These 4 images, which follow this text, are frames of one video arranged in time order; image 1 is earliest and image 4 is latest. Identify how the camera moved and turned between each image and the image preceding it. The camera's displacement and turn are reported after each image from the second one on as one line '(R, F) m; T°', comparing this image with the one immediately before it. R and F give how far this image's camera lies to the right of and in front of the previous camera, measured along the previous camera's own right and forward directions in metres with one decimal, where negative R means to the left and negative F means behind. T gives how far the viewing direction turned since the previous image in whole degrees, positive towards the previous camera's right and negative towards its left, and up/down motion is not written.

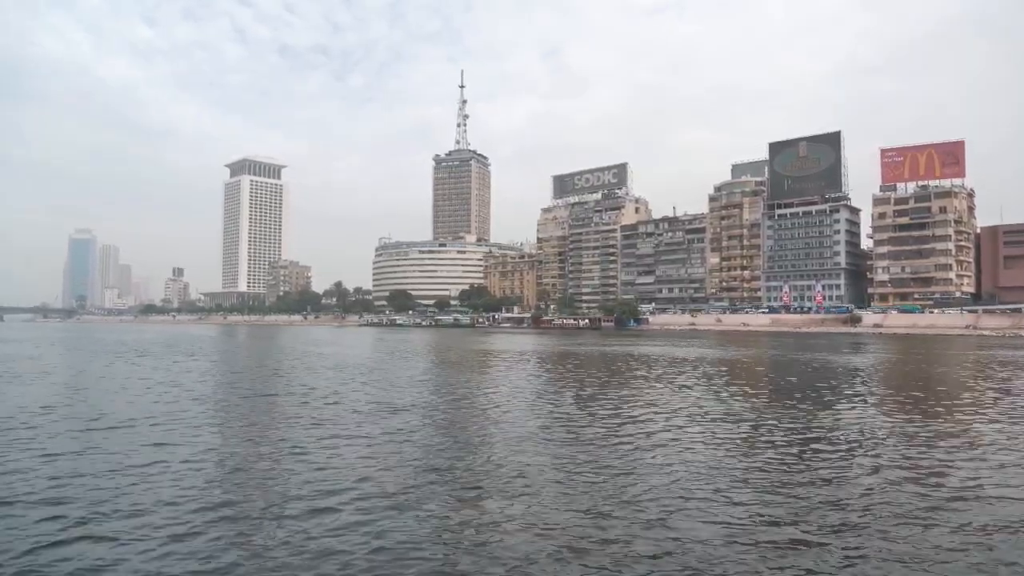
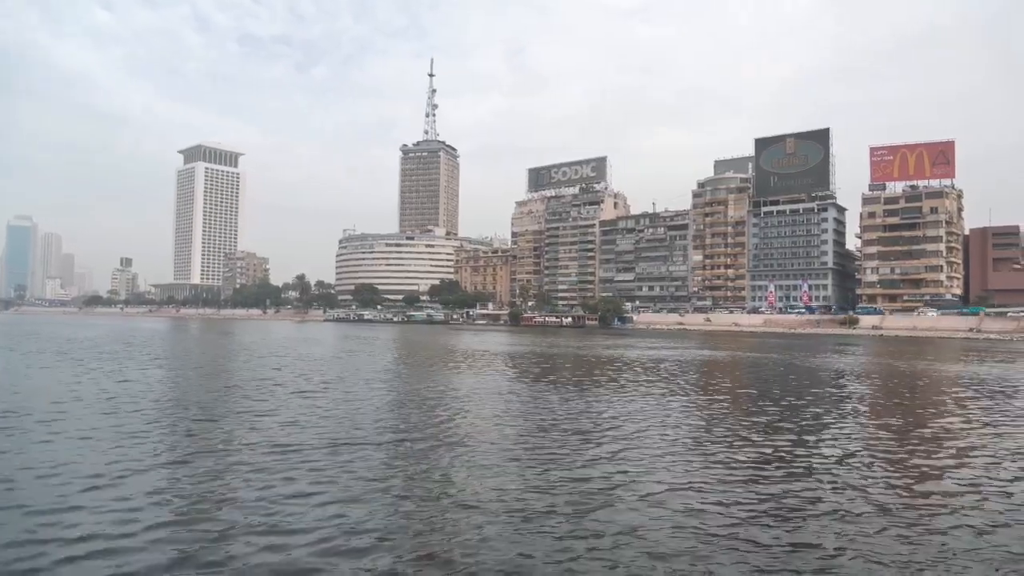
(-2.0, +3.4) m; +3°
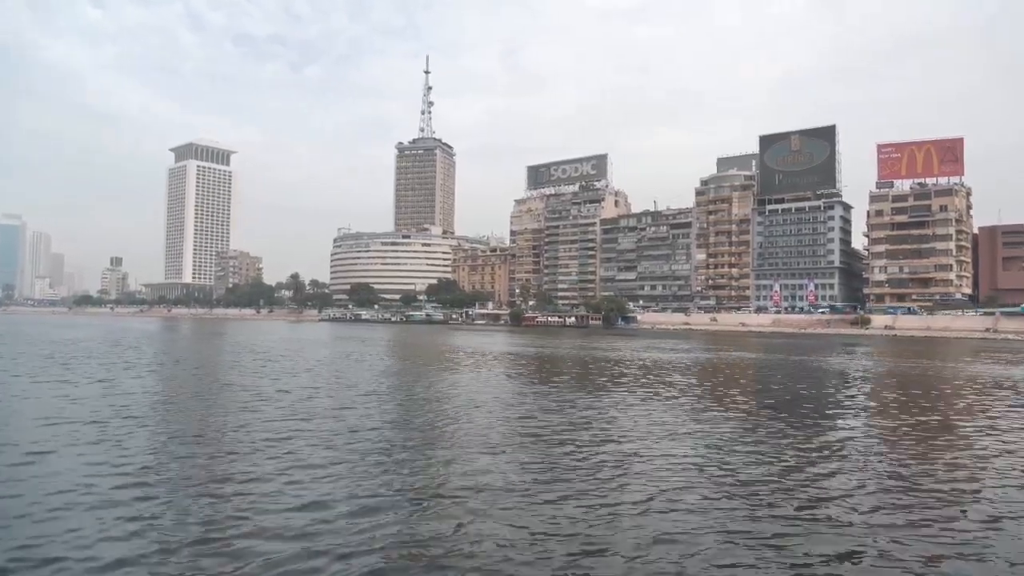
(-0.8, +1.4) m; +1°
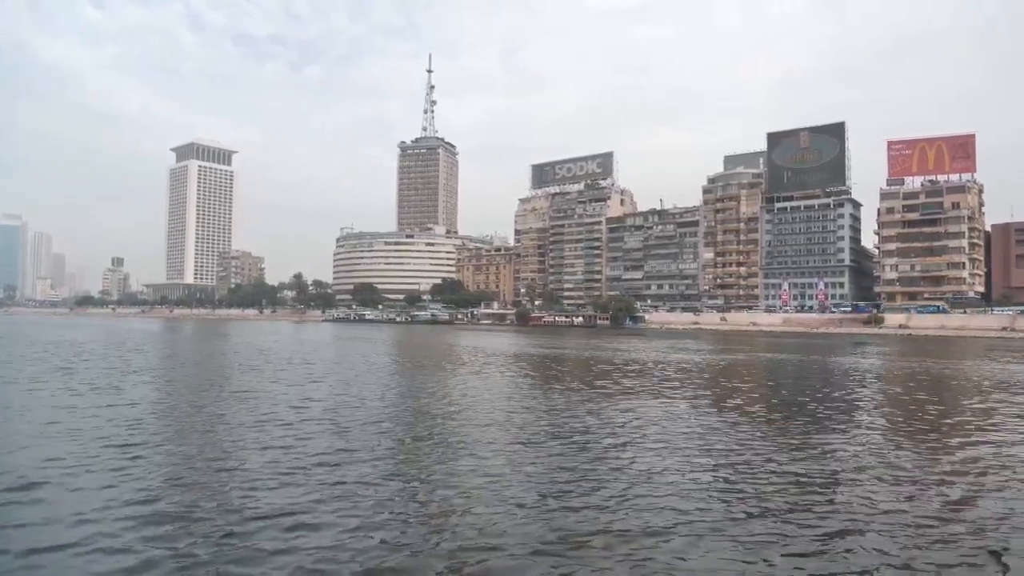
(-0.6, +0.7) m; 0°
